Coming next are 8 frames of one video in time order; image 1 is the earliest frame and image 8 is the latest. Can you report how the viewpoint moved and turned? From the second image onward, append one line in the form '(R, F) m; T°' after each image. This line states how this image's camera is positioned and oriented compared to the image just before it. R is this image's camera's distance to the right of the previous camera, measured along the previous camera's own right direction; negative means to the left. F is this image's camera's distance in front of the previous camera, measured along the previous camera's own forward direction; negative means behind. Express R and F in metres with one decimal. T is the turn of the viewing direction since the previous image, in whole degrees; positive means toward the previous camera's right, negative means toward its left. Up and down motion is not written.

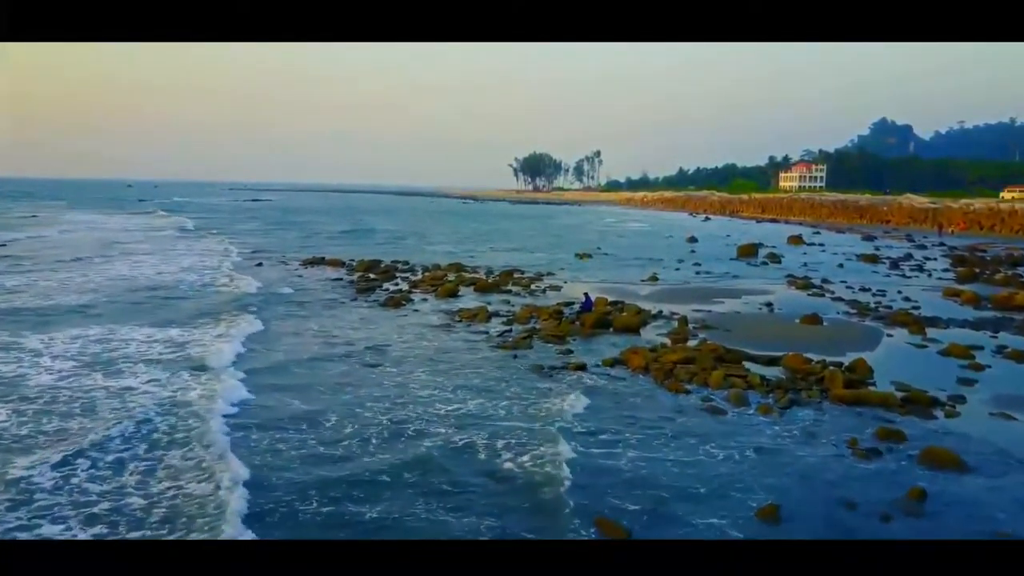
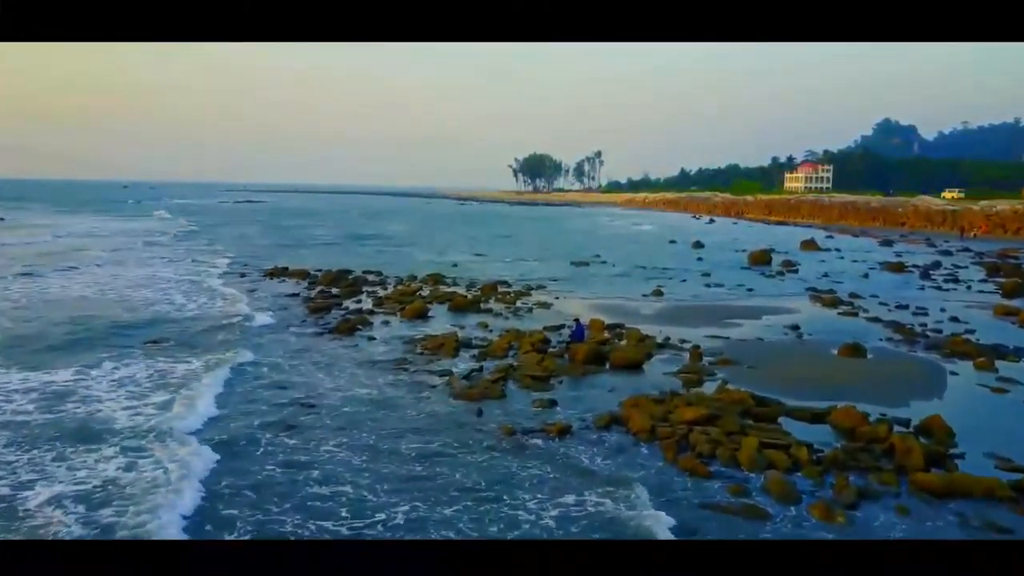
(+0.6, +1.5) m; 0°
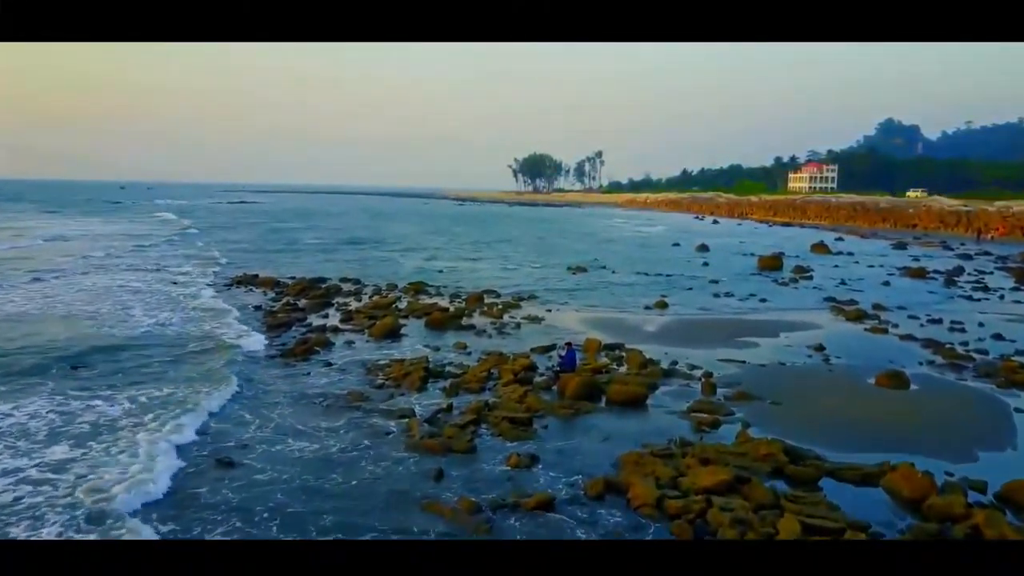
(+0.4, +1.0) m; 0°
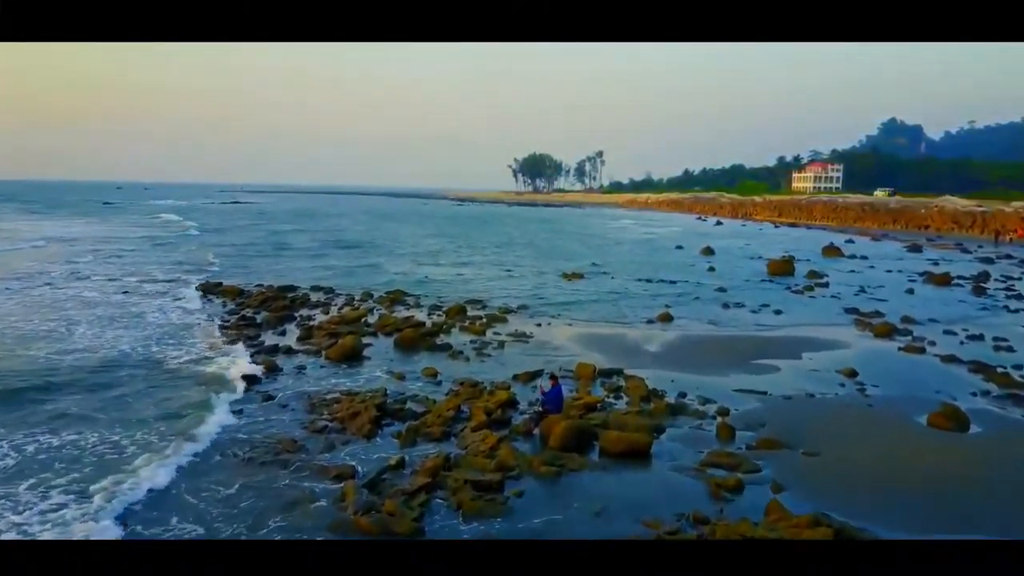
(+0.5, +1.1) m; 0°
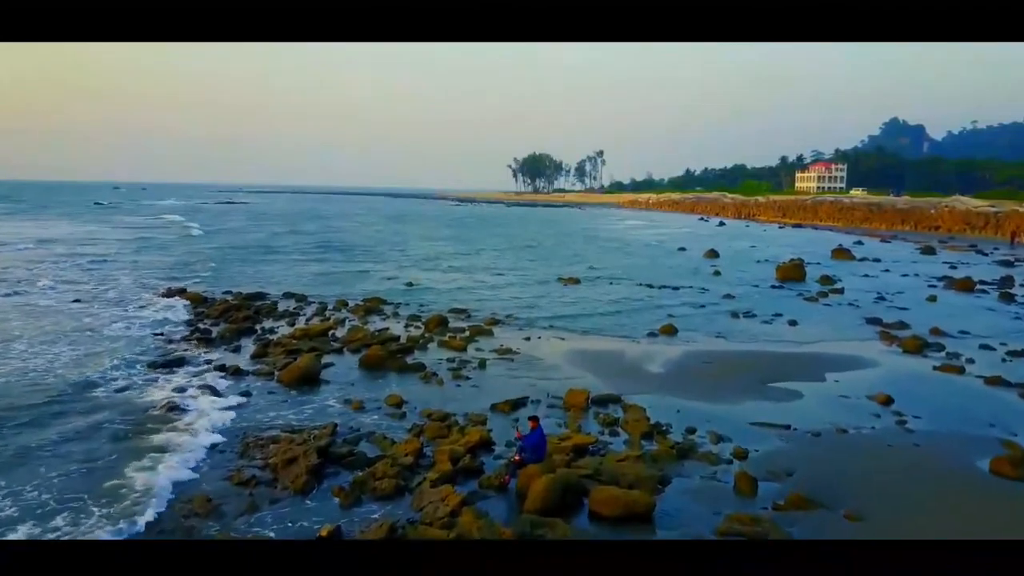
(+0.4, +0.9) m; 0°
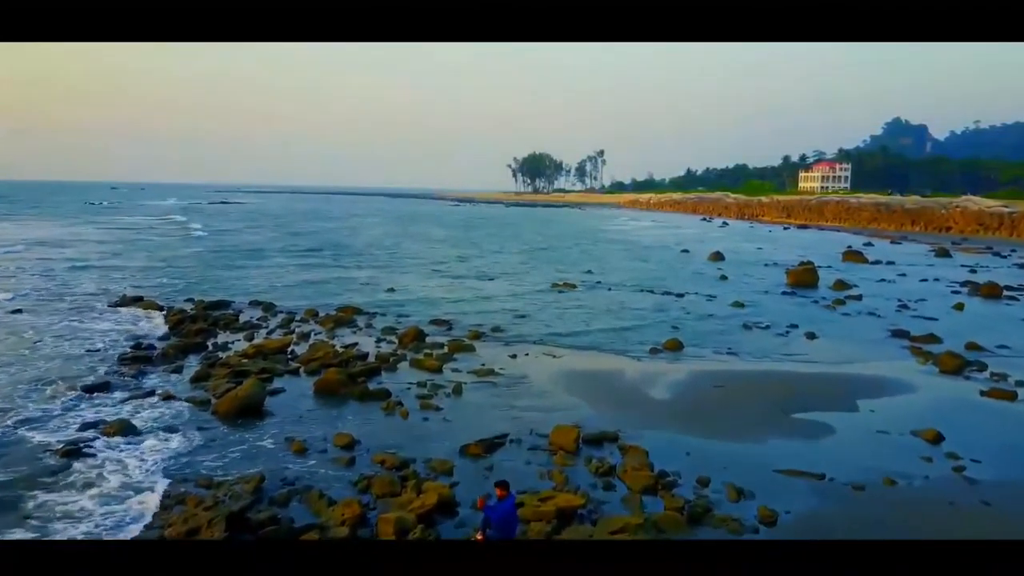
(+0.4, +0.9) m; 0°
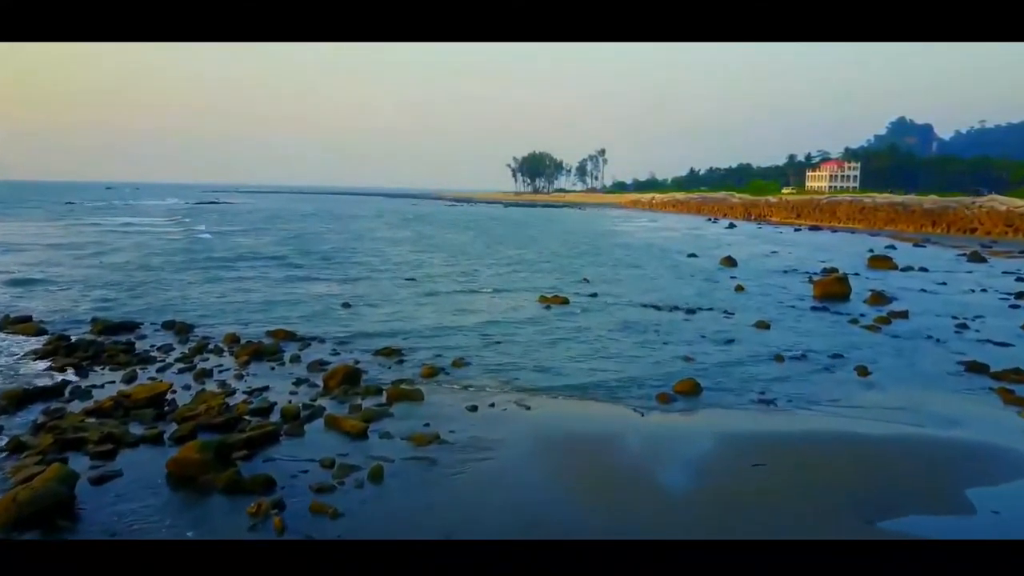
(+0.7, +1.7) m; 0°
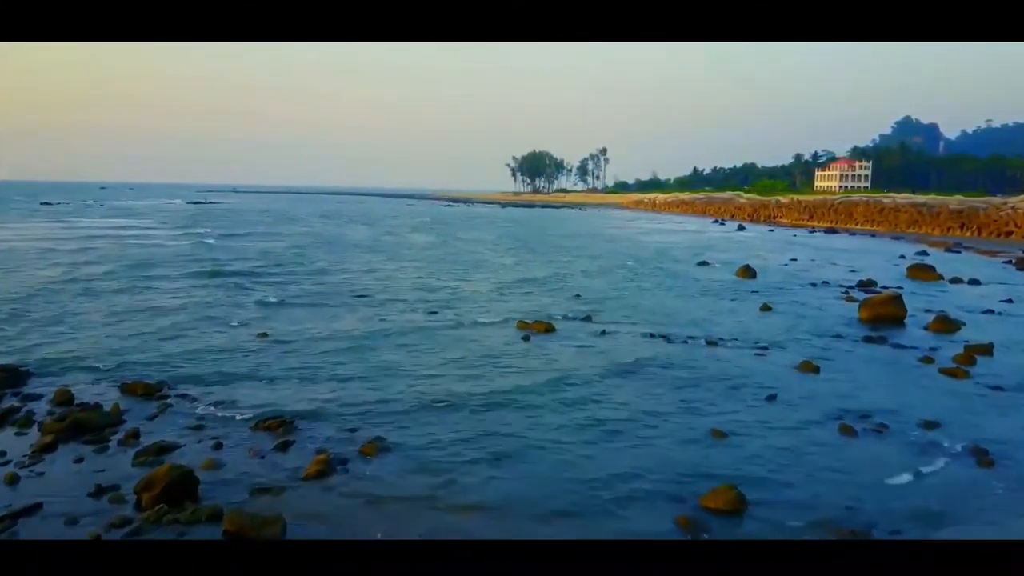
(+0.8, +2.0) m; 0°
